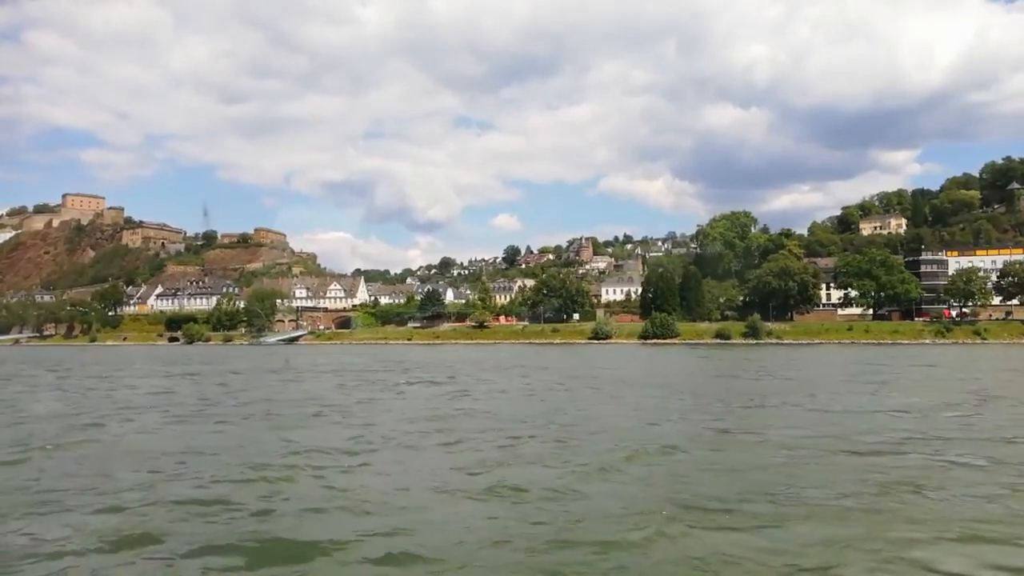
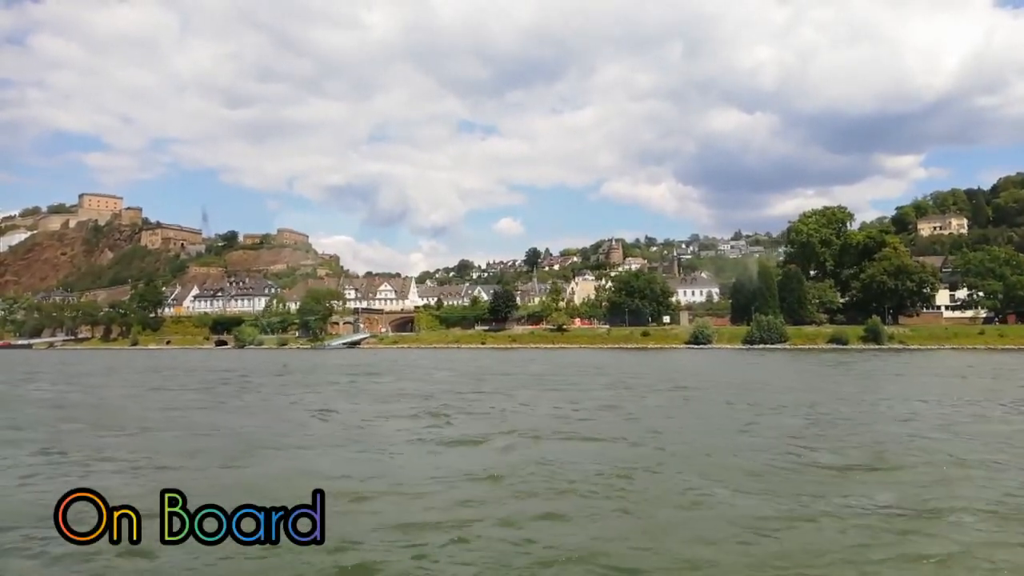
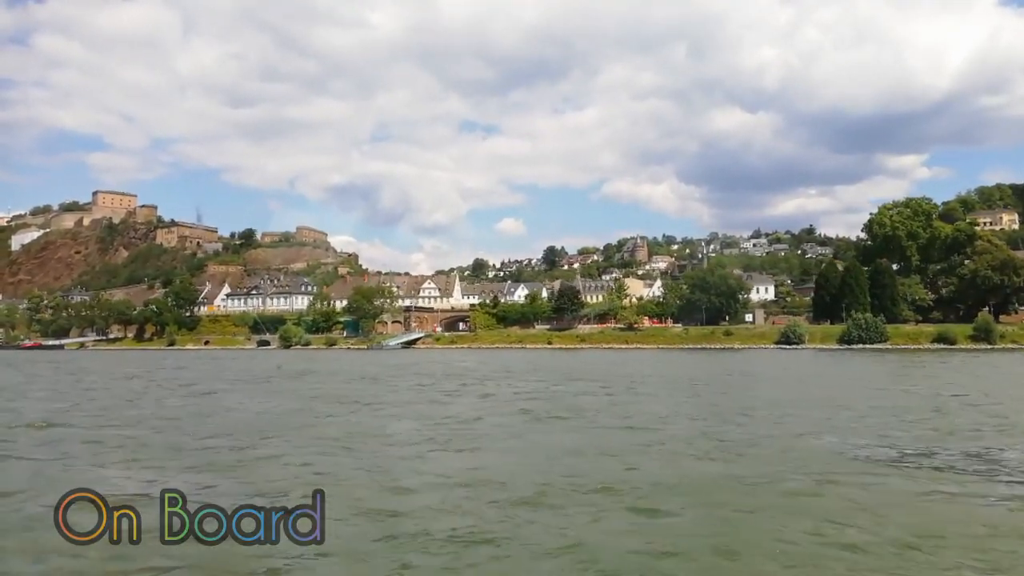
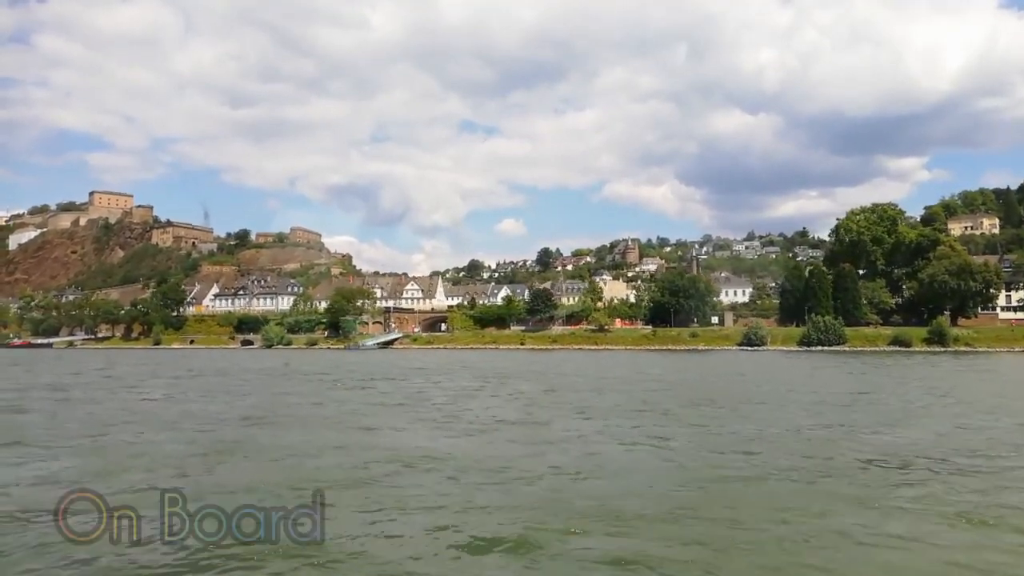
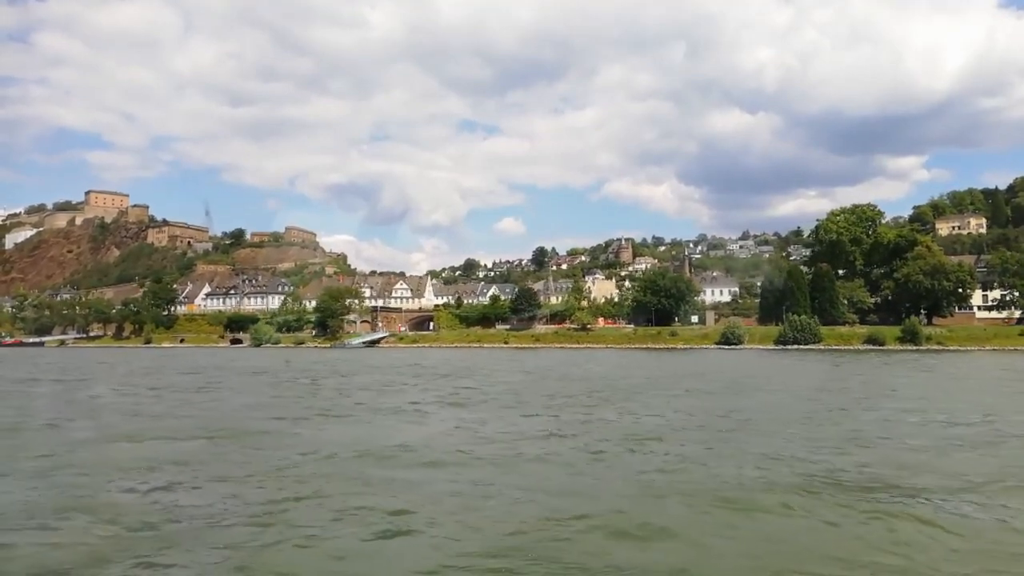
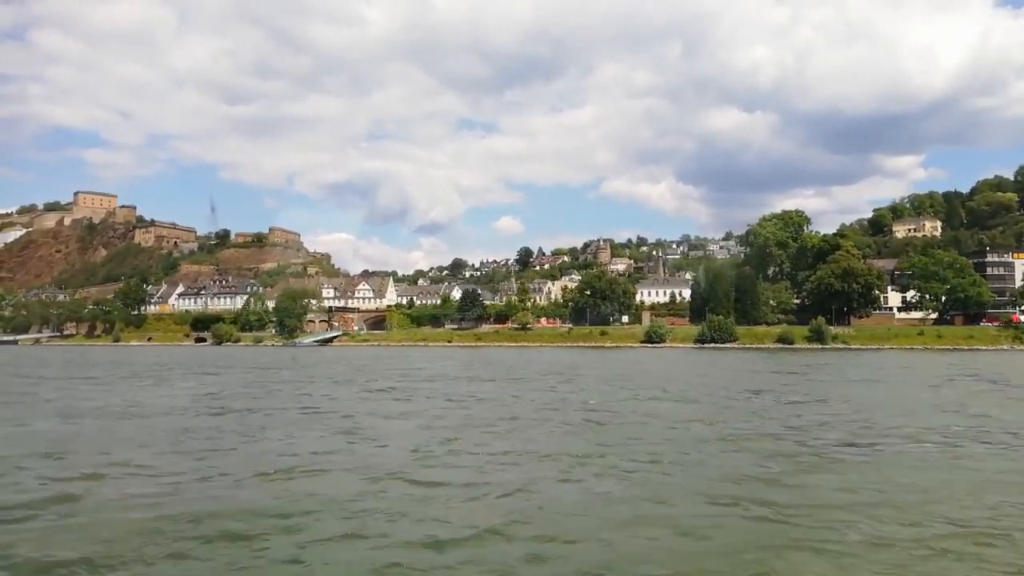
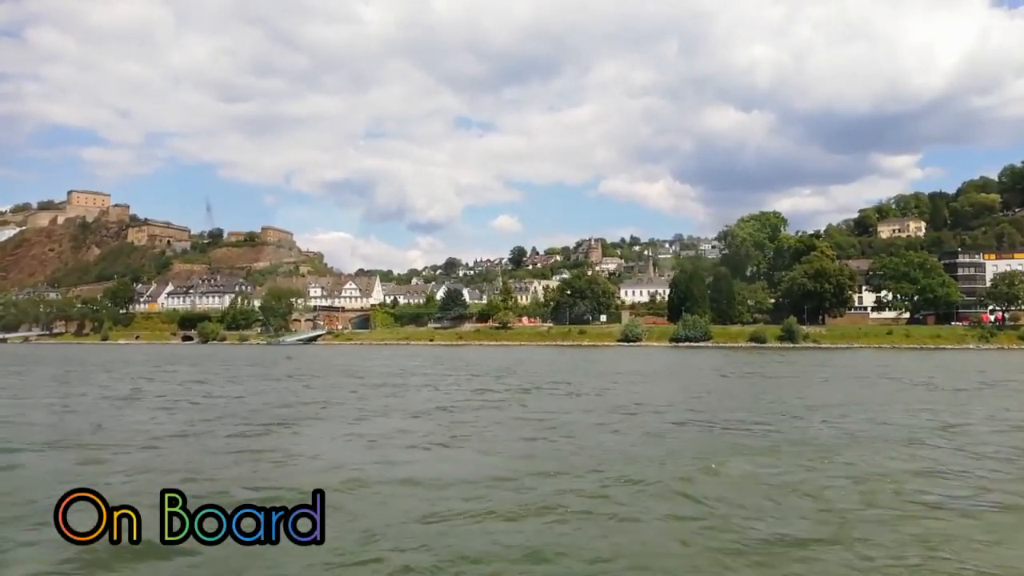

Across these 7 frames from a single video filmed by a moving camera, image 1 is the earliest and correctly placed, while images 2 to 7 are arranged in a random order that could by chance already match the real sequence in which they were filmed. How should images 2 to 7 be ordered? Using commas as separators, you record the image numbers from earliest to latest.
7, 6, 2, 5, 4, 3
